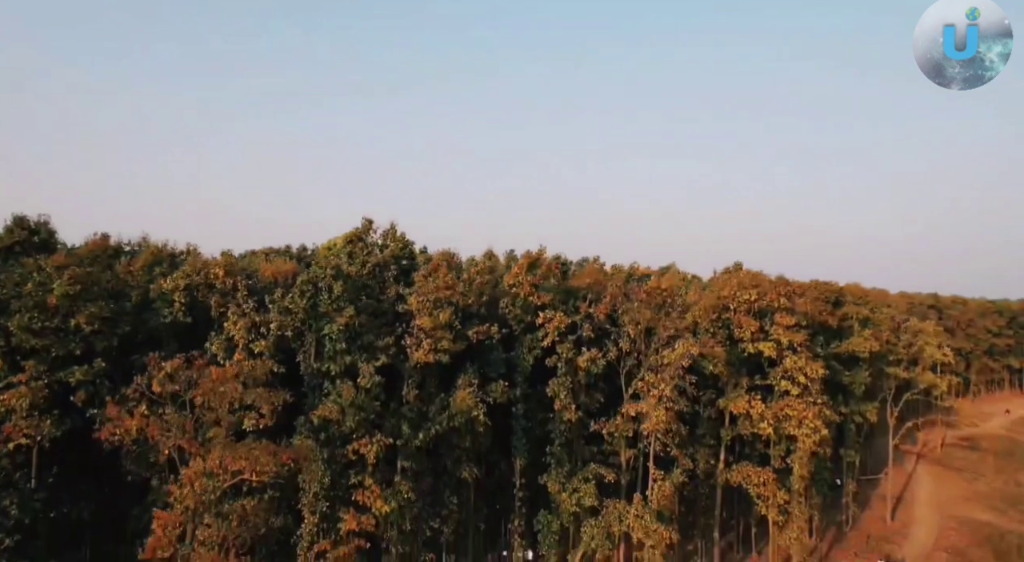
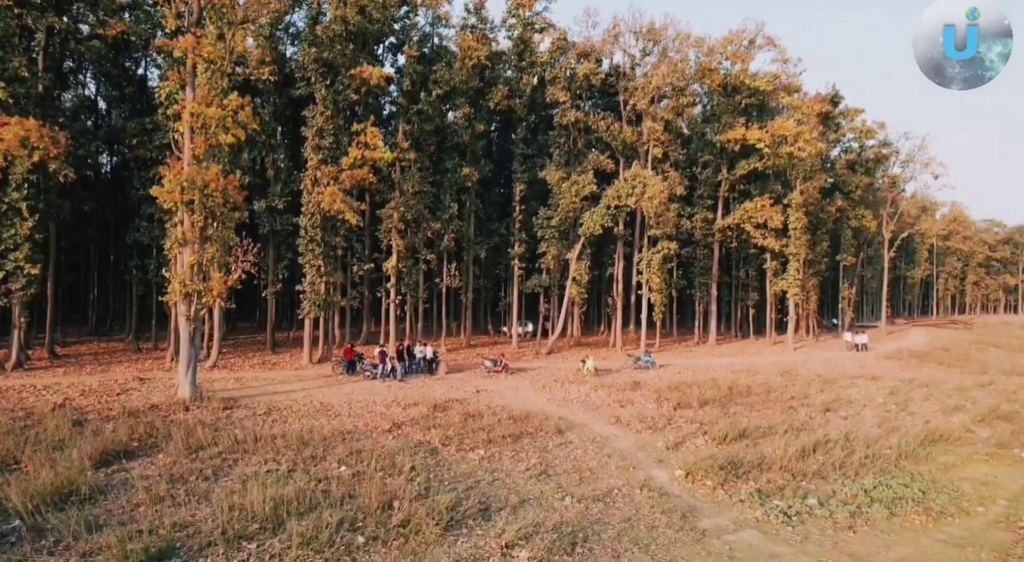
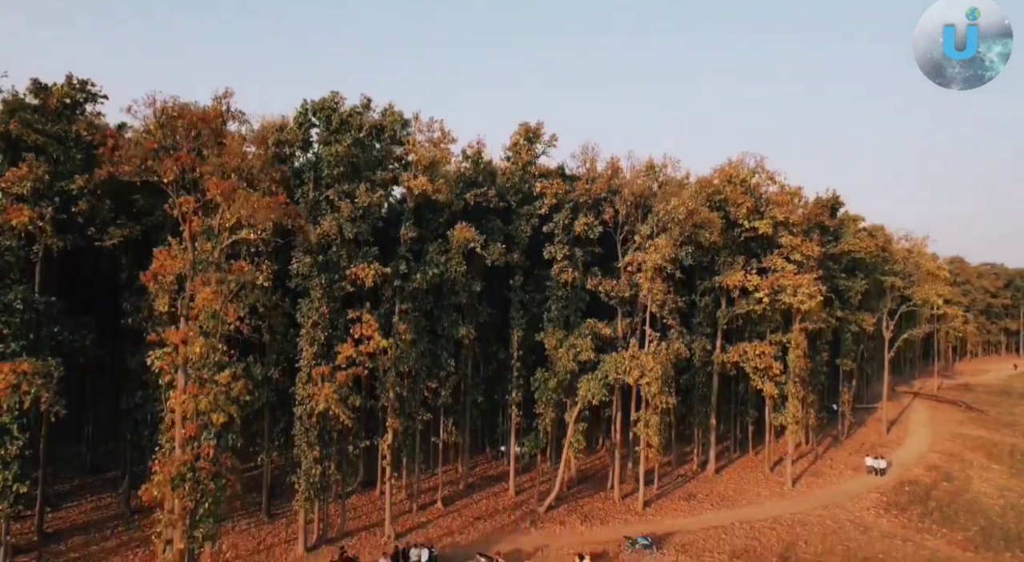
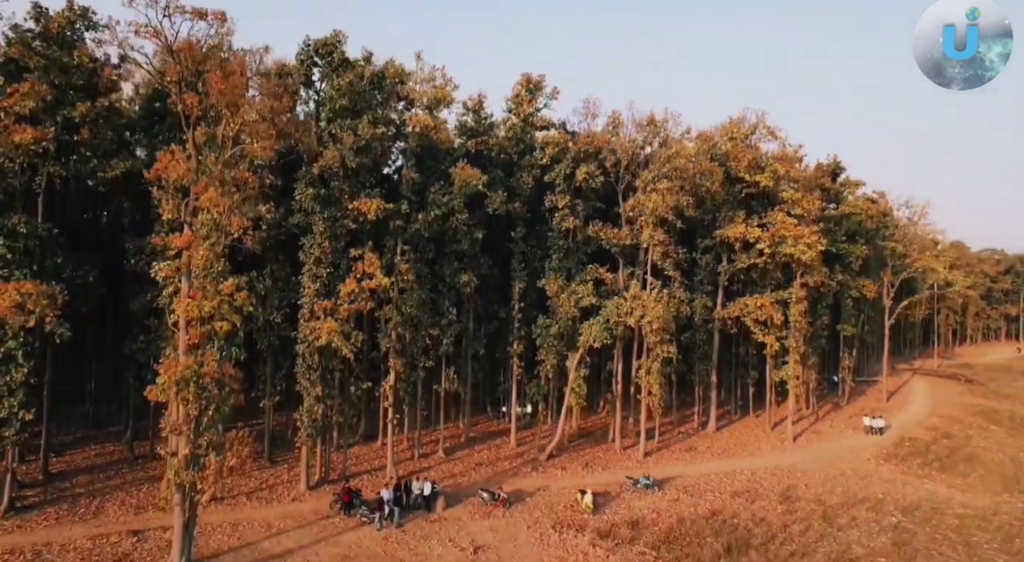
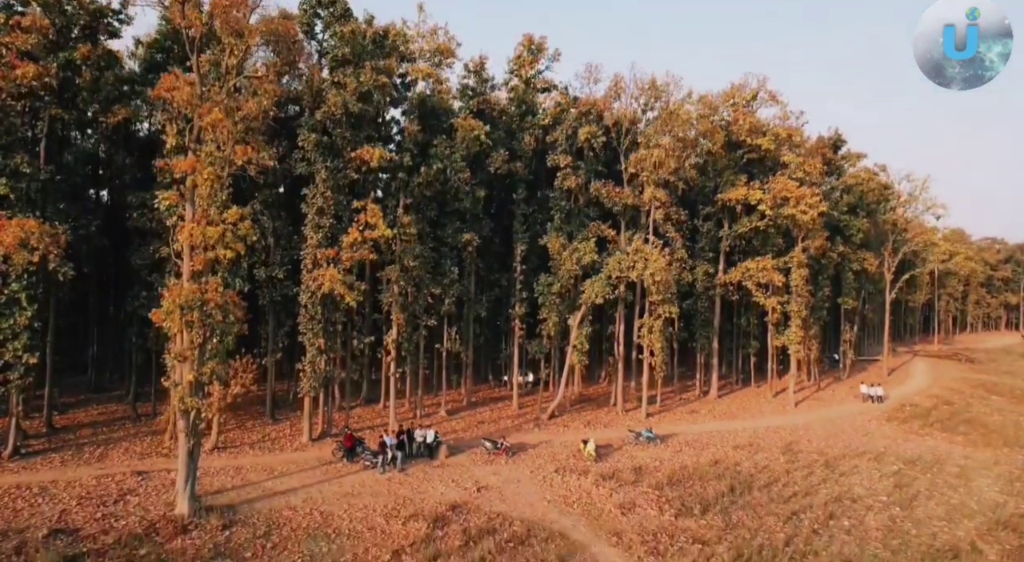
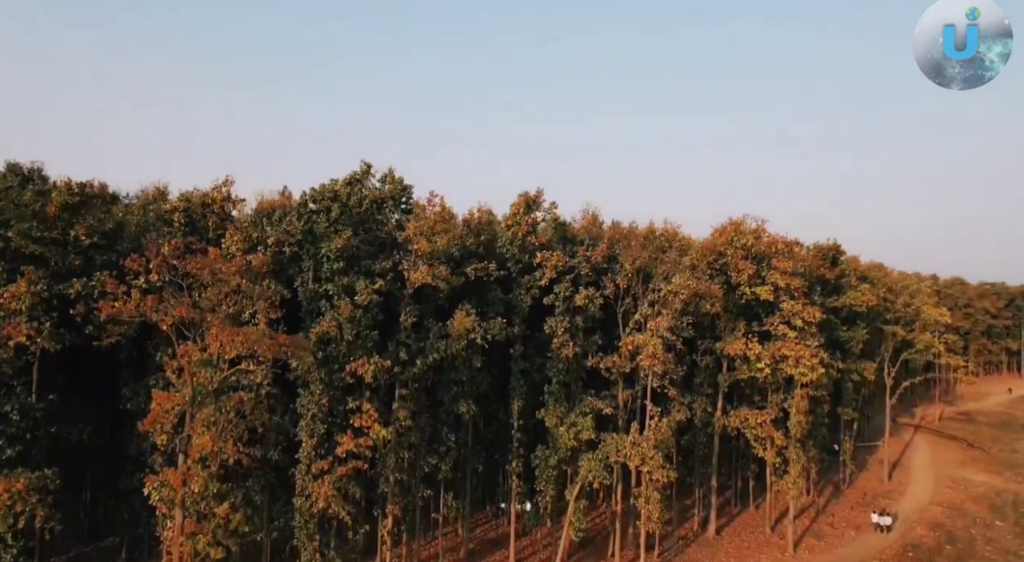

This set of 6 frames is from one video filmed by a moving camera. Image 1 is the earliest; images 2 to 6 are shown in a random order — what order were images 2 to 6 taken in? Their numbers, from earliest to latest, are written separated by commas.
6, 3, 4, 5, 2
